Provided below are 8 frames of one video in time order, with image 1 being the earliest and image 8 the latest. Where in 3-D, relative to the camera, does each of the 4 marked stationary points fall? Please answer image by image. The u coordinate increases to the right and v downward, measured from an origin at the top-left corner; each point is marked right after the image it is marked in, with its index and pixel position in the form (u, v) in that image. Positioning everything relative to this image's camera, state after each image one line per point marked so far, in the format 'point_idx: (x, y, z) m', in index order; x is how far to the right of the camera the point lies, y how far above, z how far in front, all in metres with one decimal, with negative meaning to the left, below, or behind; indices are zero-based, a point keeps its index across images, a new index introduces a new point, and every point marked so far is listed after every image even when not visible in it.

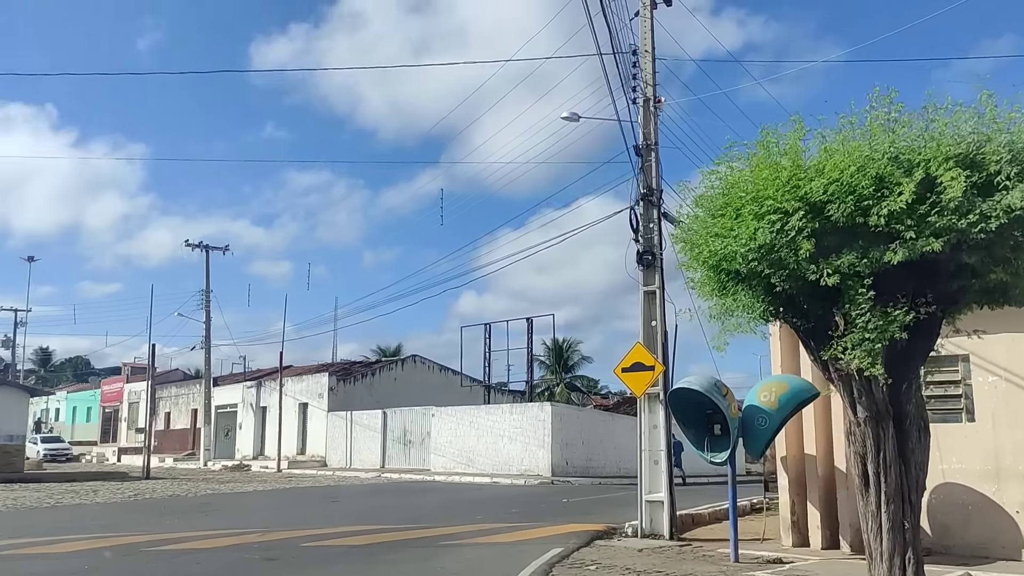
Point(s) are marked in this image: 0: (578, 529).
0: (+1.3, -4.8, +16.8) m
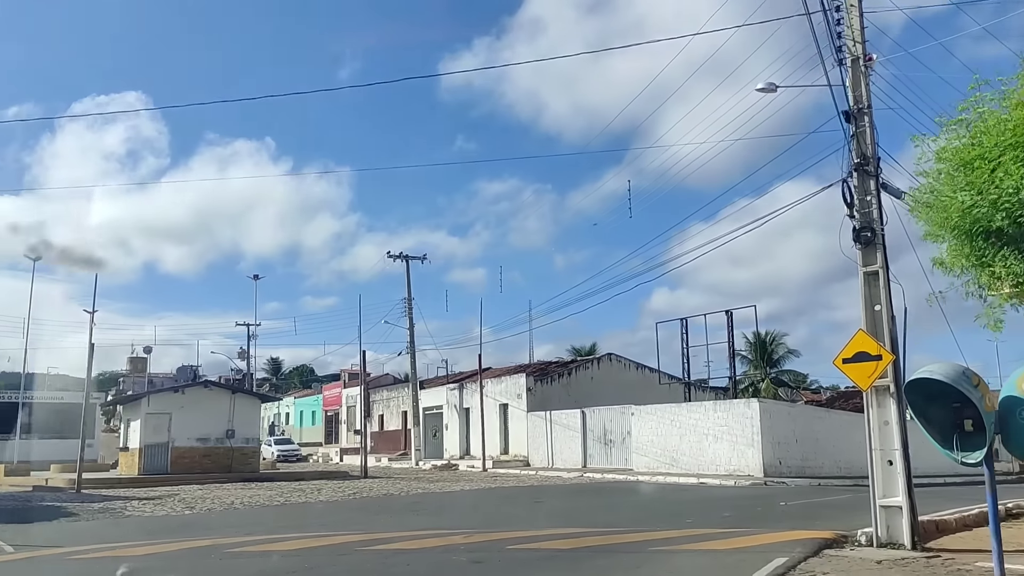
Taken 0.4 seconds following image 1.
0: (+5.3, -4.5, +15.2) m
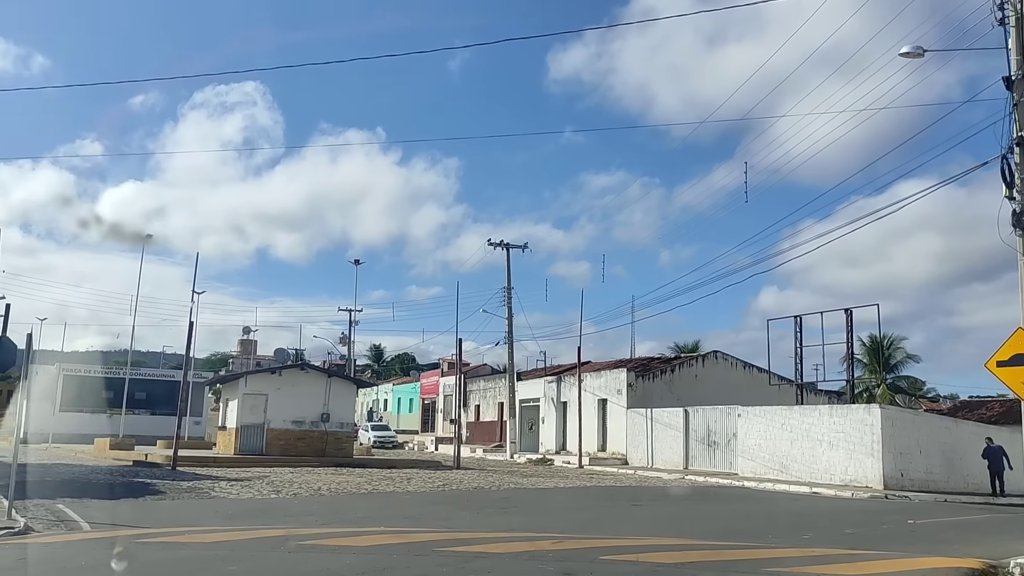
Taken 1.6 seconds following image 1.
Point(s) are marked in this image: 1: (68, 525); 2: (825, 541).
0: (+6.8, -4.3, +13.2) m
1: (-7.2, -3.8, +13.5) m
2: (+5.9, -4.8, +15.9) m
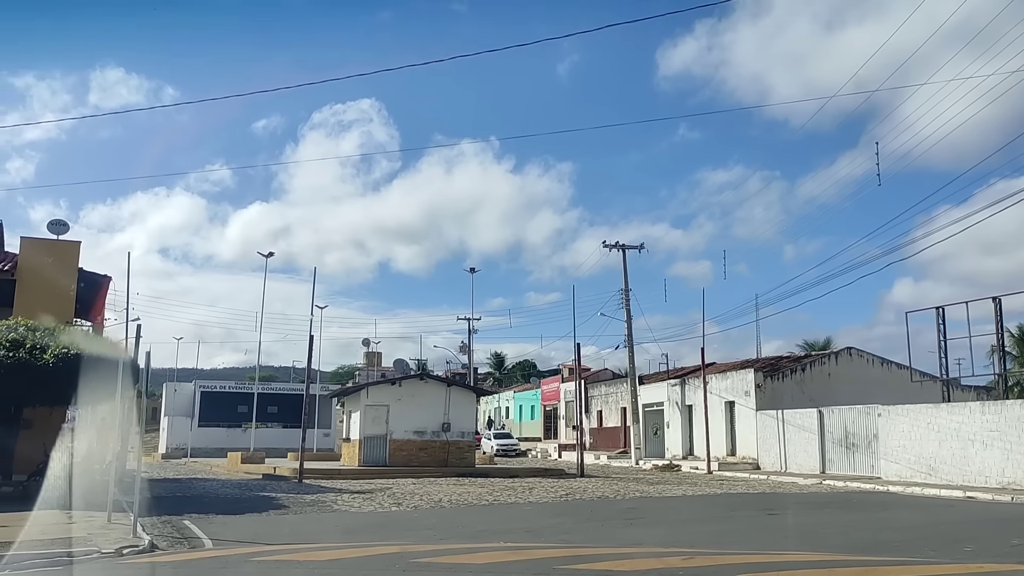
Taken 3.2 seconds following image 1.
0: (+8.6, -4.0, +11.3) m
1: (-5.2, -4.1, +13.6) m
2: (+8.2, -4.5, +14.2) m
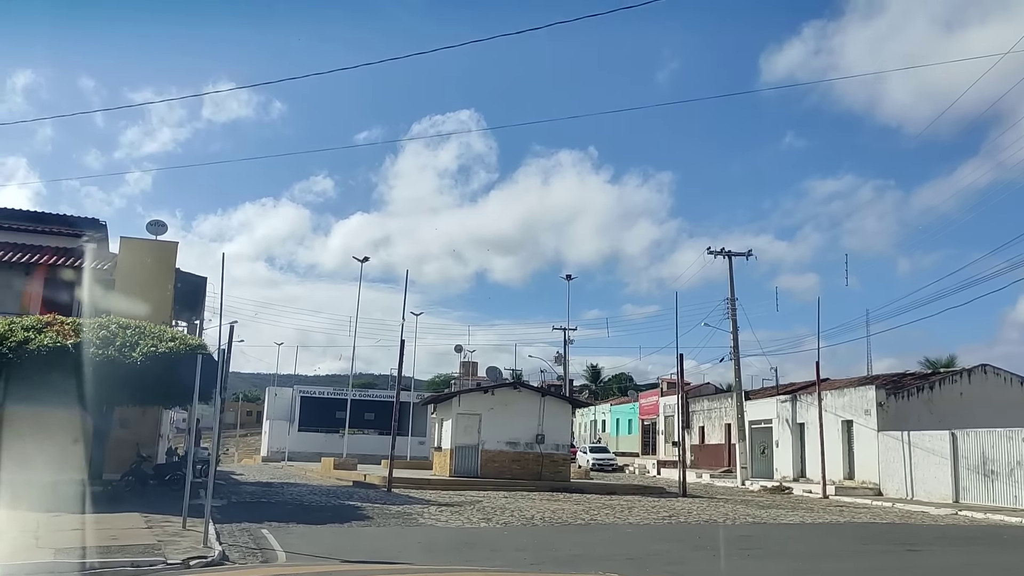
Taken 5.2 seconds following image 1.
0: (+9.7, -4.0, +8.7) m
1: (-3.7, -4.0, +12.6) m
2: (+9.6, -4.5, +11.6) m
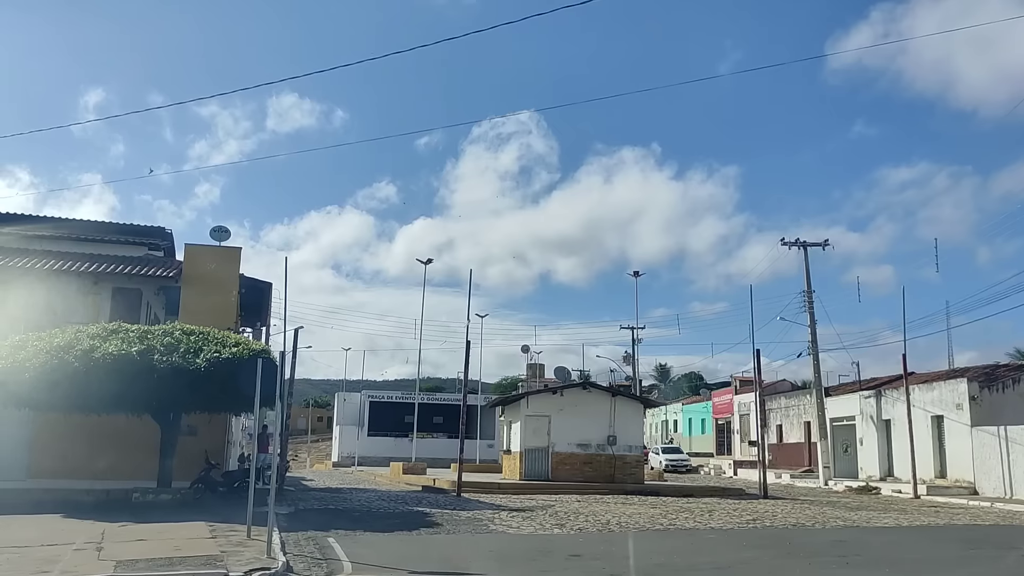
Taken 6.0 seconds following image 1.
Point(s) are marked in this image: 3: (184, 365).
0: (+10.4, -3.6, +7.2) m
1: (-2.6, -4.0, +12.0) m
2: (+10.6, -4.1, +10.1) m
3: (-7.2, -1.7, +18.5) m
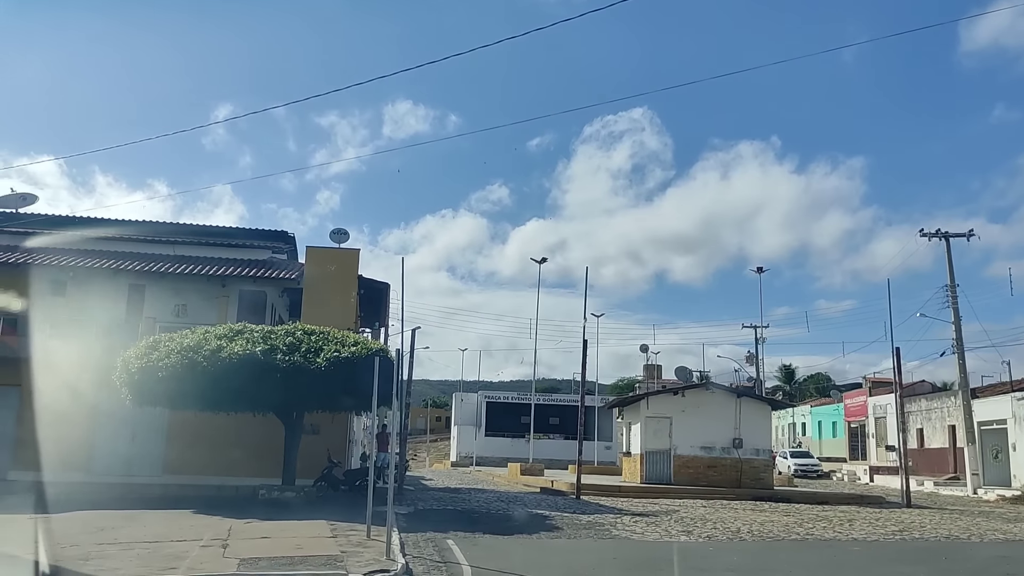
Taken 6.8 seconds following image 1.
0: (+11.4, -3.3, +5.1) m
1: (-0.9, -3.9, +11.7) m
2: (+12.0, -3.9, +7.9) m
3: (-4.6, -1.7, +18.7) m
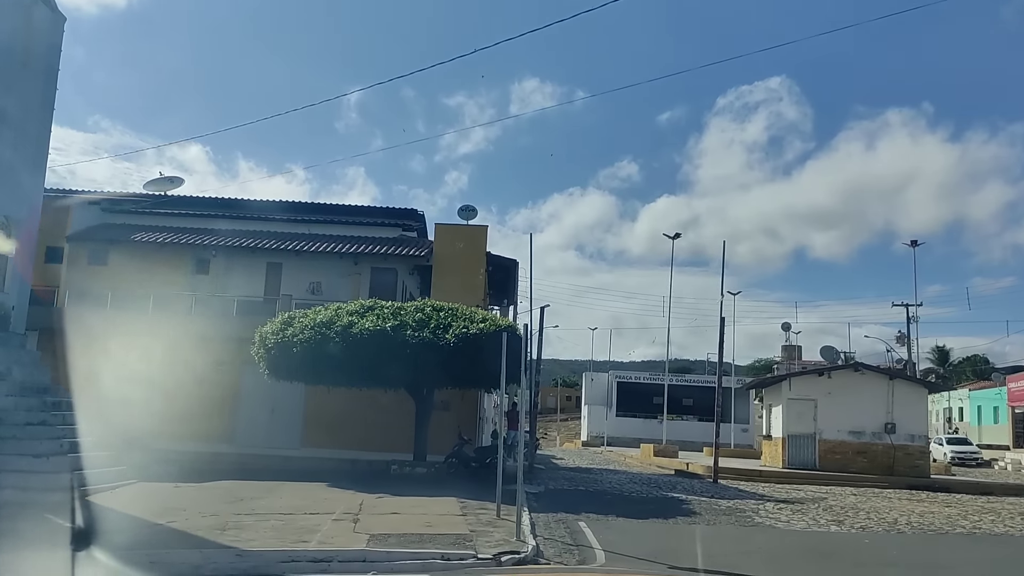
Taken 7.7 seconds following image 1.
0: (+12.0, -3.0, +2.7) m
1: (+0.9, -3.5, +11.1) m
2: (+13.0, -3.5, +5.4) m
3: (-1.7, -1.2, +18.5) m
